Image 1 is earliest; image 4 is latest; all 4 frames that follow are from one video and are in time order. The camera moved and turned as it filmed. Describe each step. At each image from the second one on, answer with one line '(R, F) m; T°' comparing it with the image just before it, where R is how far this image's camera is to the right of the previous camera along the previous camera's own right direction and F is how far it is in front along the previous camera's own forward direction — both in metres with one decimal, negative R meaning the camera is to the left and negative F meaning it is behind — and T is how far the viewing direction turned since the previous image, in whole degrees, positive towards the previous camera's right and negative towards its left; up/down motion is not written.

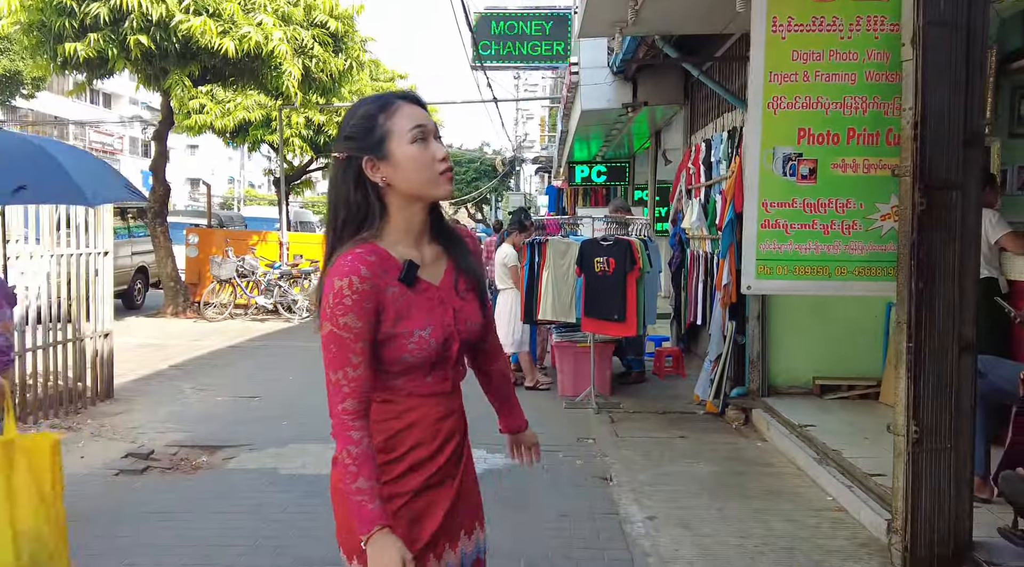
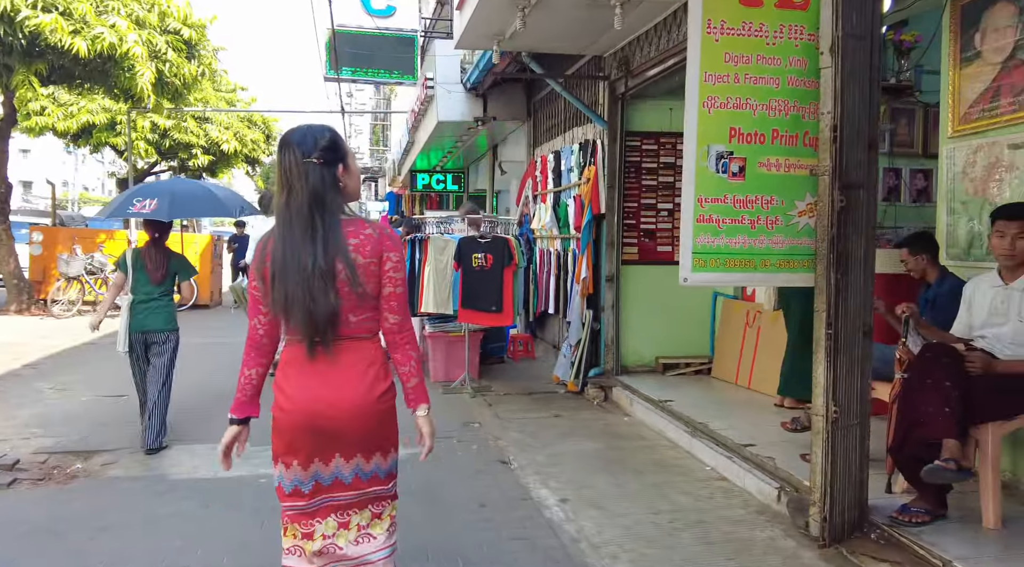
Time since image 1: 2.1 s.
(-0.6, +0.2) m; +14°
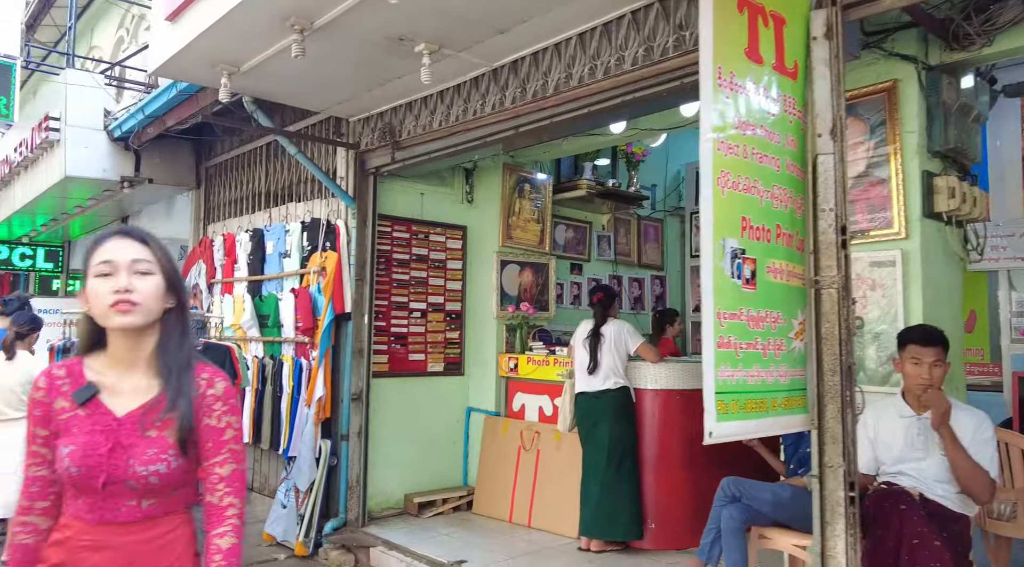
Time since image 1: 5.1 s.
(-1.0, +1.7) m; +29°
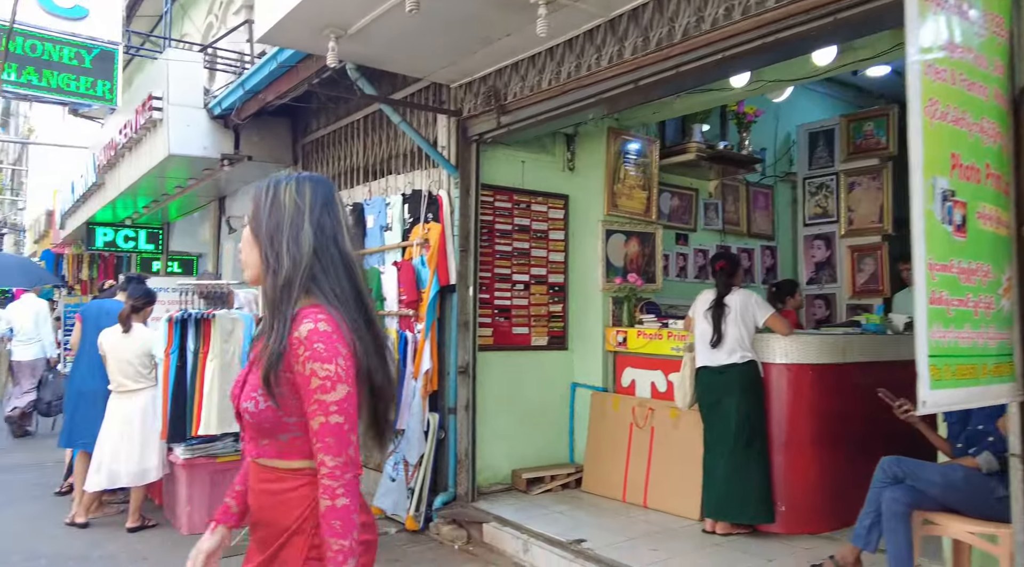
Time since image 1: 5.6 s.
(-0.3, +0.3) m; -5°
